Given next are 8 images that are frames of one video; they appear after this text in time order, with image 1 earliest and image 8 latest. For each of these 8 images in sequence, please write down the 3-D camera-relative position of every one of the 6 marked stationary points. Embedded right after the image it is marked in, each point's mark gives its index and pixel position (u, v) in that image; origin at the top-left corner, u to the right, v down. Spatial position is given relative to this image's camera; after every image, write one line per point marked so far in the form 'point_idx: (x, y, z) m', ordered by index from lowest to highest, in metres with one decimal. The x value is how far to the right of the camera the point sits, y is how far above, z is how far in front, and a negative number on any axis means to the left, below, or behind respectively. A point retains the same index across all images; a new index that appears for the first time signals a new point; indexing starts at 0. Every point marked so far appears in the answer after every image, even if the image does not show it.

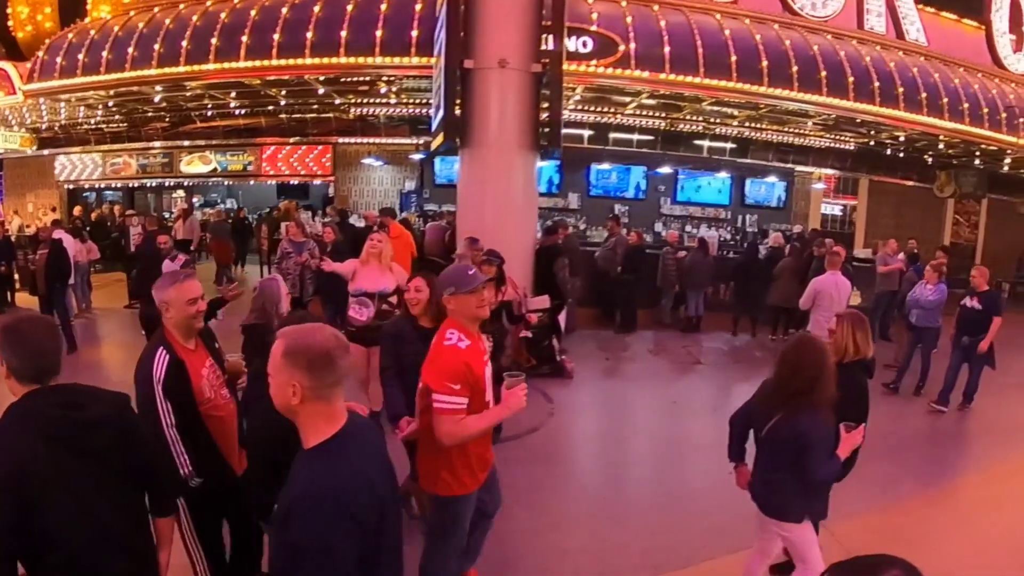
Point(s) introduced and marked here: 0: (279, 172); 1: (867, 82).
0: (-4.5, +2.2, +13.2) m
1: (+5.3, +3.1, +10.4) m
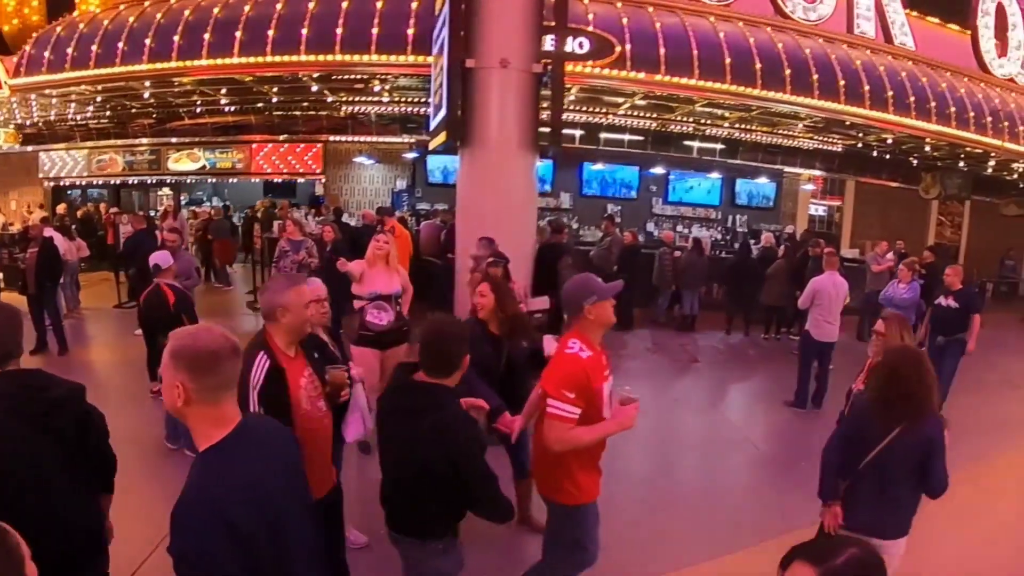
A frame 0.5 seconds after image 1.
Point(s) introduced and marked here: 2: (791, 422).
0: (-4.6, +2.2, +13.0) m
1: (+5.3, +3.1, +10.6) m
2: (+2.8, -1.3, +6.9) m
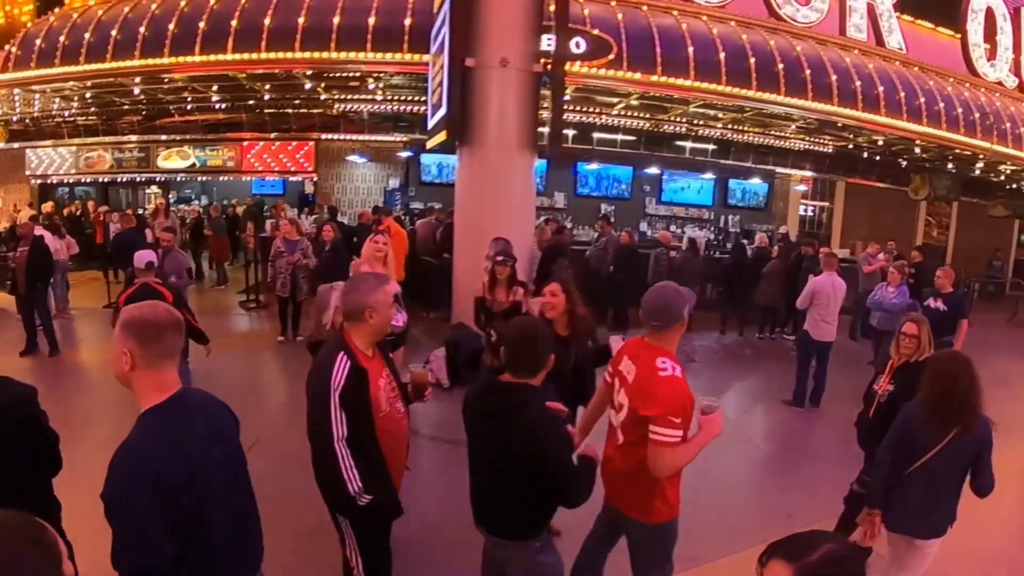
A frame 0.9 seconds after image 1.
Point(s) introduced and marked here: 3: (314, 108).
0: (-4.7, +2.2, +12.9) m
1: (+5.2, +3.1, +10.7) m
2: (+2.8, -1.3, +6.9) m
3: (-3.6, +3.3, +12.6) m
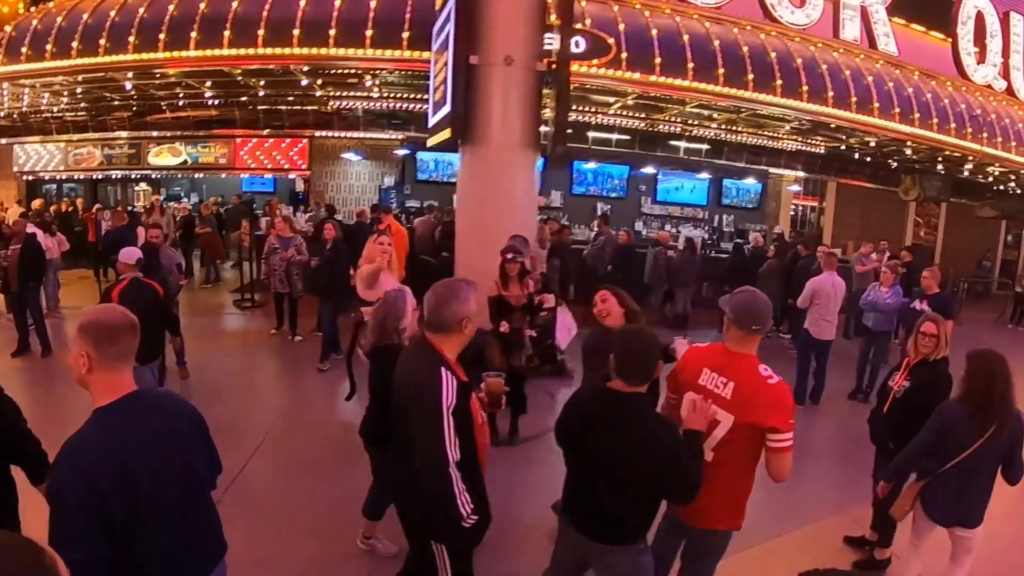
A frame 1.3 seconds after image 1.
0: (-4.8, +2.2, +12.8) m
1: (+5.2, +3.1, +10.8) m
2: (+2.8, -1.3, +7.0) m
3: (-3.7, +3.3, +12.5) m
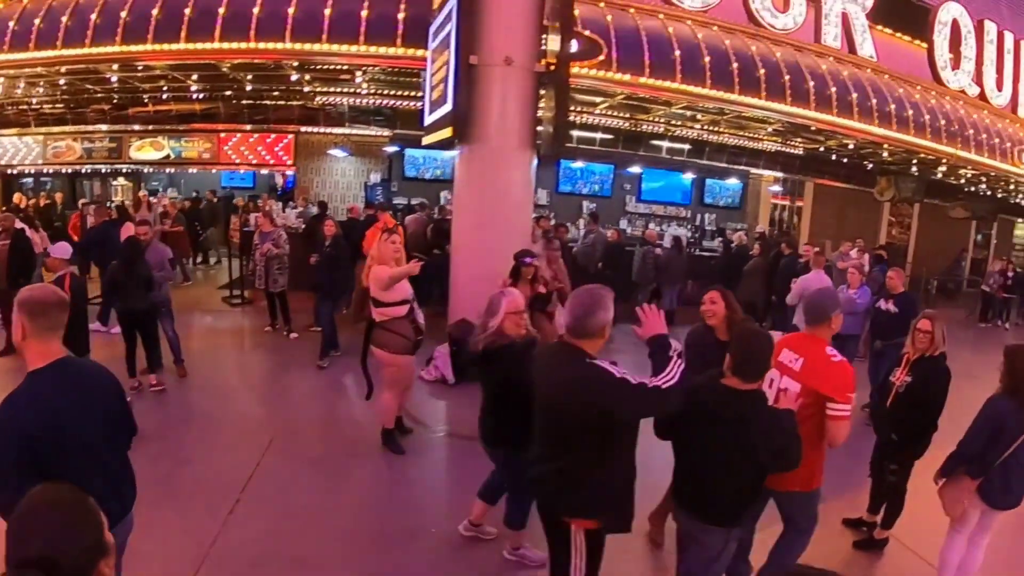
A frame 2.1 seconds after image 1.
0: (-5.0, +2.3, +12.6) m
1: (+5.0, +3.1, +11.1) m
2: (+2.9, -1.3, +7.2) m
3: (-3.9, +3.4, +12.4) m
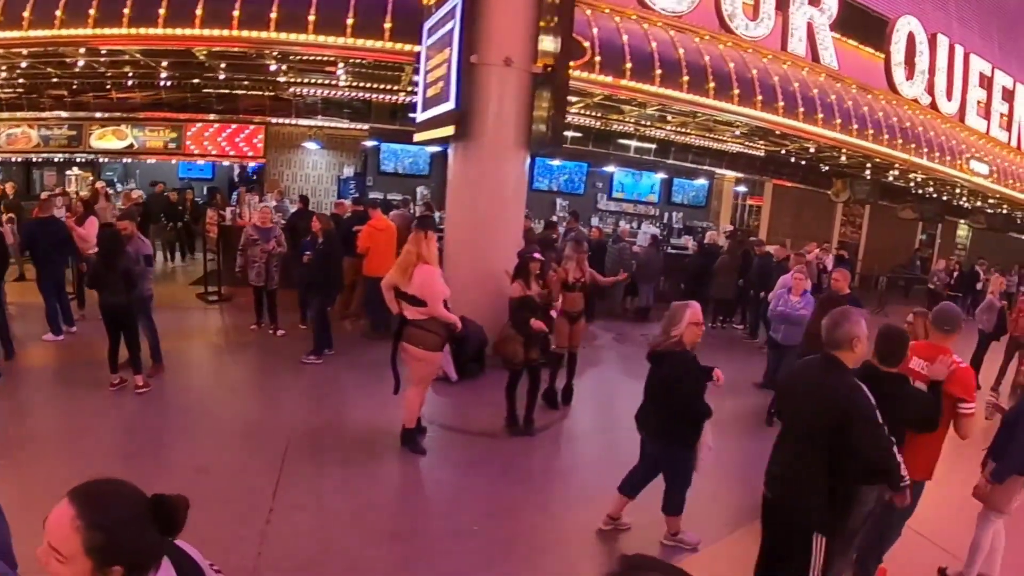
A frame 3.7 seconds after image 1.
0: (-5.5, +2.4, +12.3) m
1: (+4.7, +3.2, +11.6) m
2: (+2.9, -1.3, +7.6) m
3: (-4.3, +3.4, +12.1) m
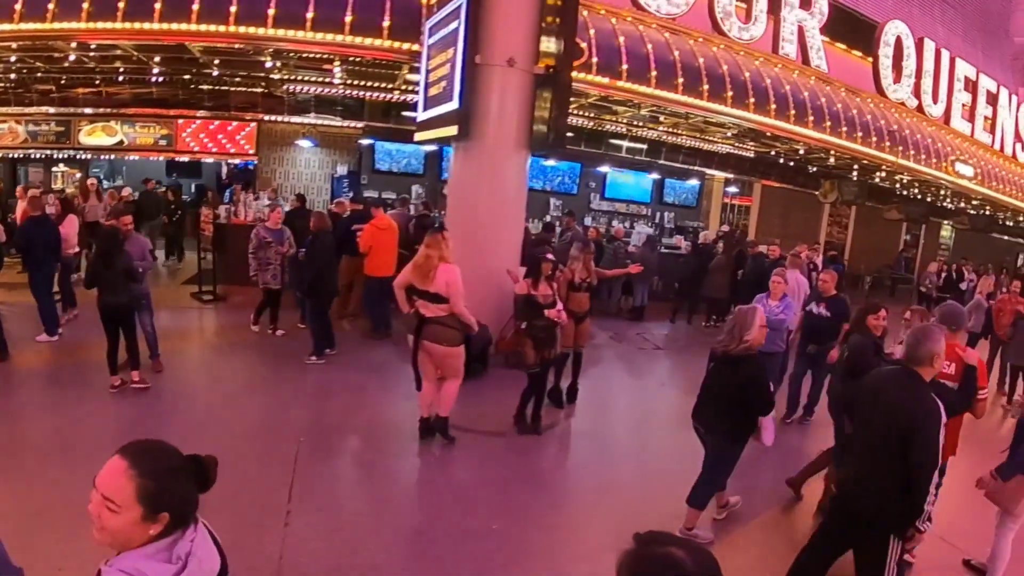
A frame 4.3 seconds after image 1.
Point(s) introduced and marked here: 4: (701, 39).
0: (-5.6, +2.4, +12.1) m
1: (+4.6, +3.2, +11.8) m
2: (+2.9, -1.3, +7.8) m
3: (-4.4, +3.5, +12.0) m
4: (+3.1, +4.2, +11.5) m
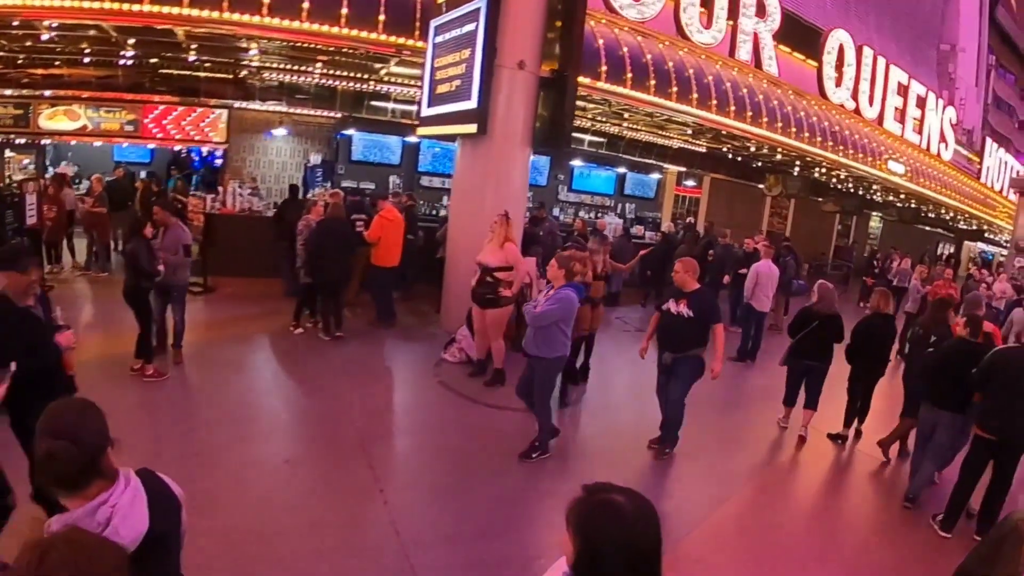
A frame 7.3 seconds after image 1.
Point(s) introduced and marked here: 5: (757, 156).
0: (-5.9, +2.6, +11.8) m
1: (+4.2, +3.4, +12.7) m
2: (+3.0, -1.1, +8.6) m
3: (-4.8, +3.6, +11.8) m
4: (+2.7, +4.4, +12.3) m
5: (+5.4, +2.9, +15.6) m
